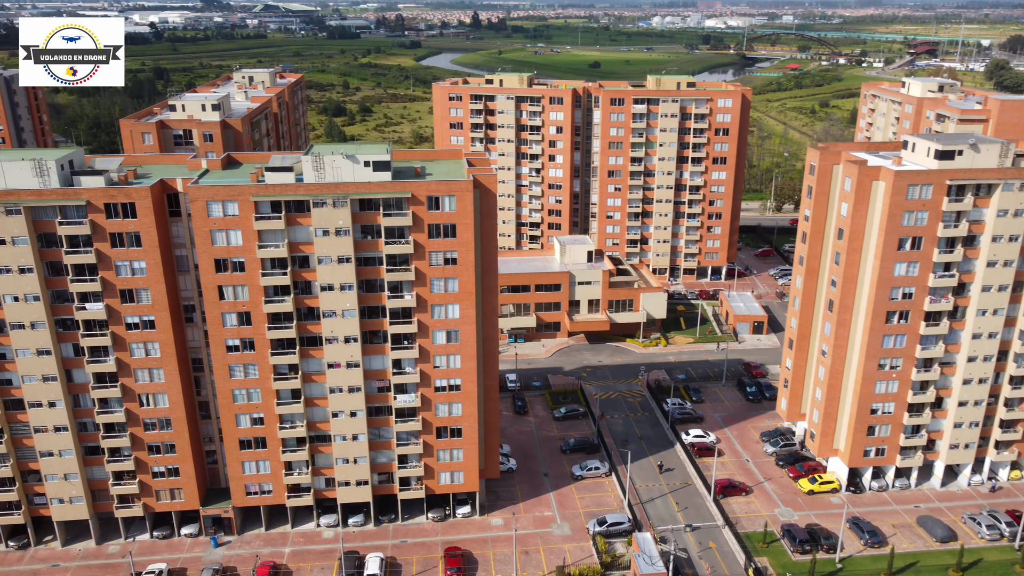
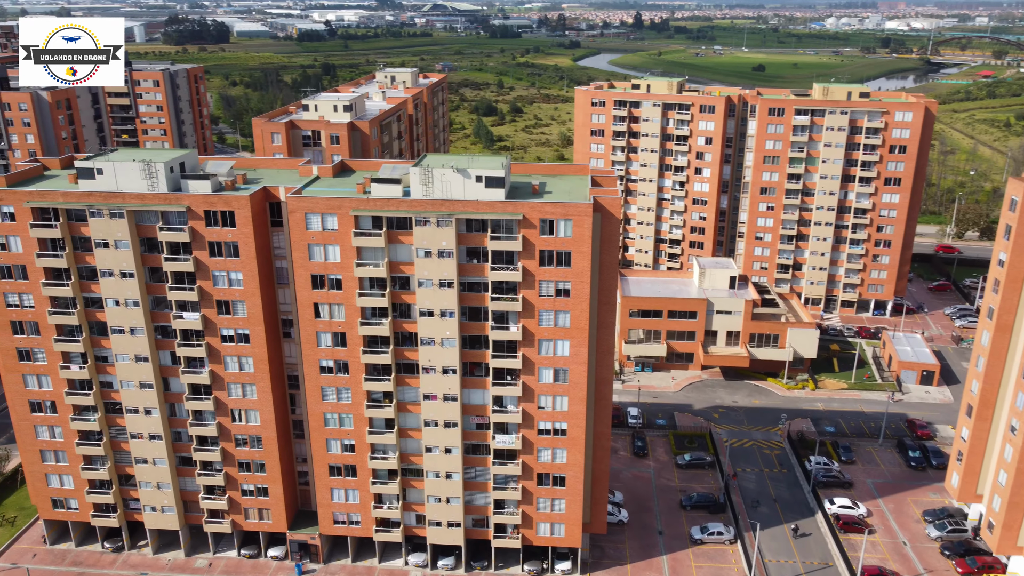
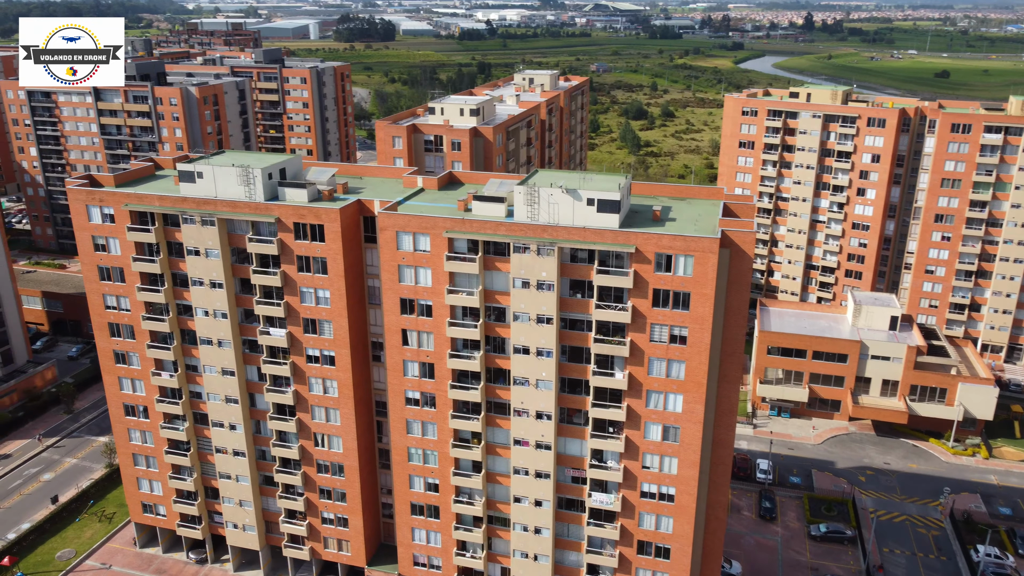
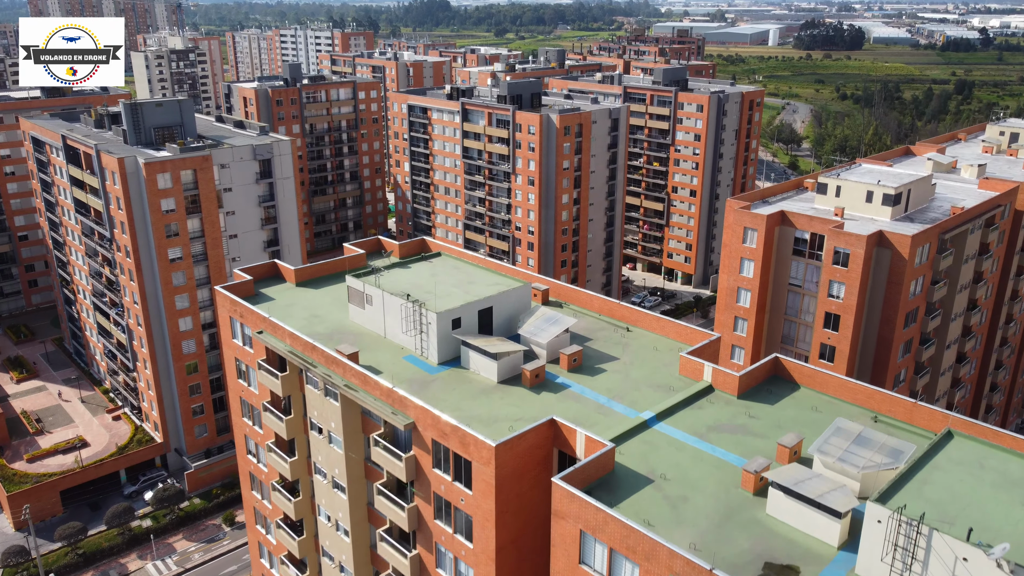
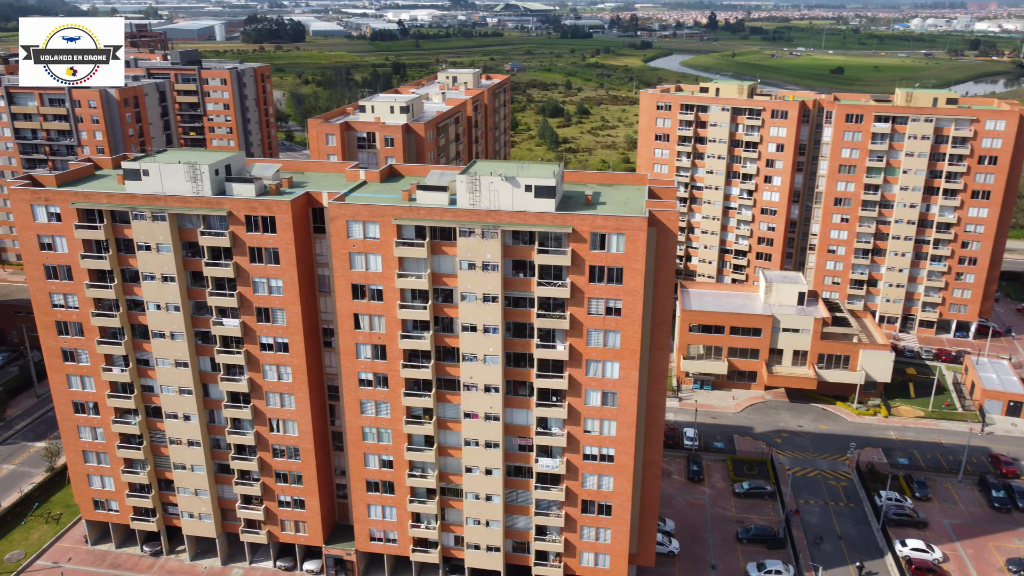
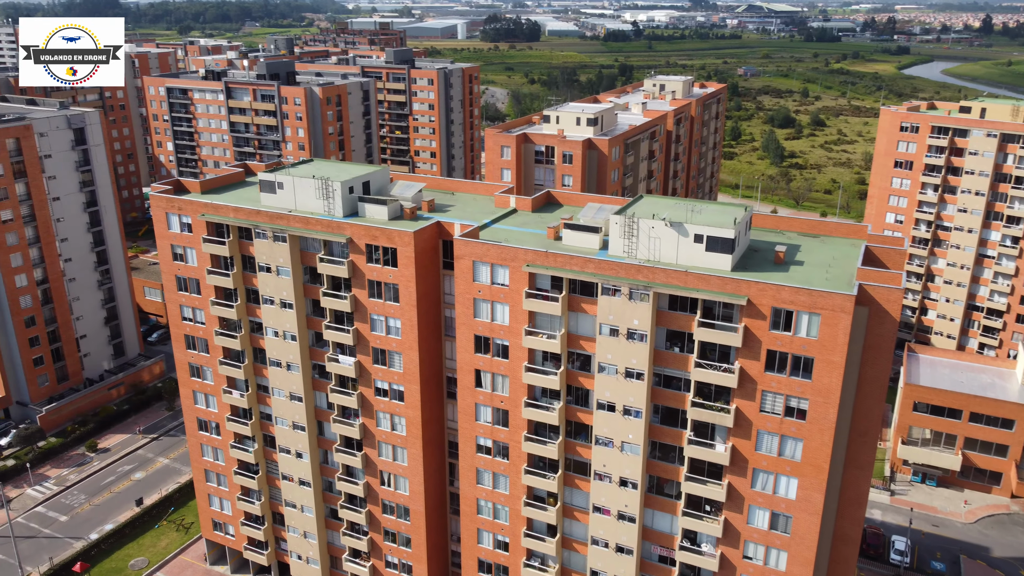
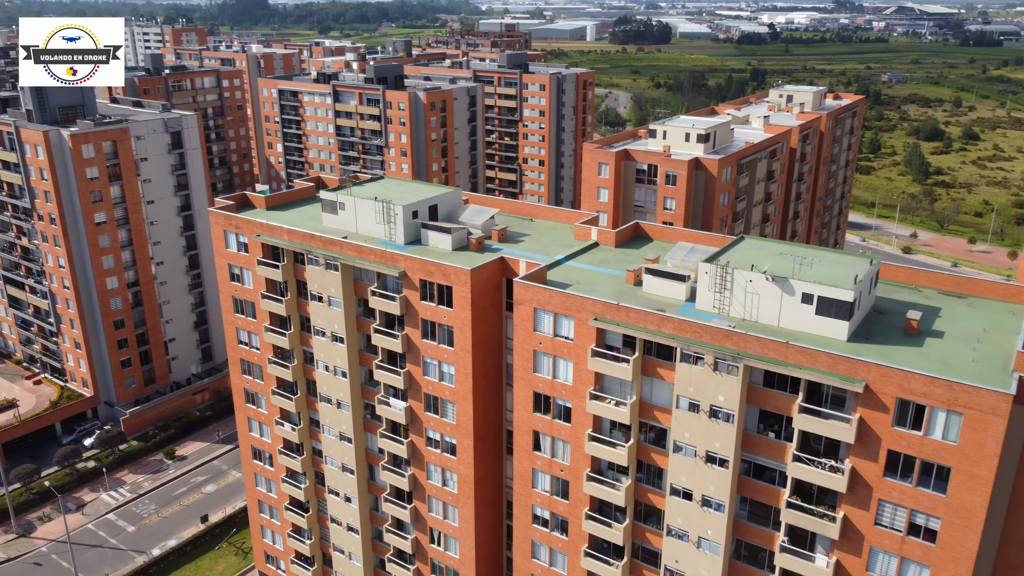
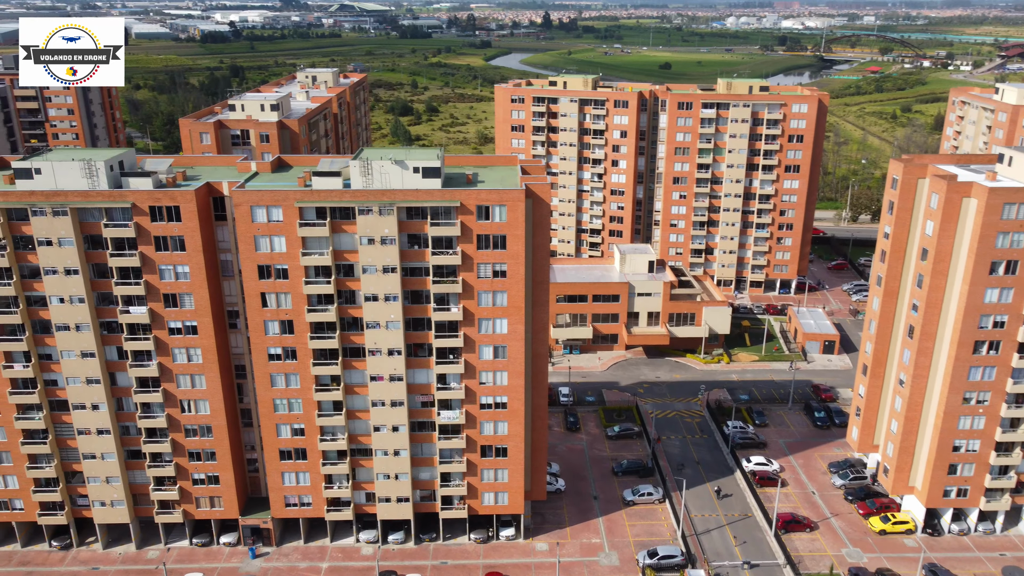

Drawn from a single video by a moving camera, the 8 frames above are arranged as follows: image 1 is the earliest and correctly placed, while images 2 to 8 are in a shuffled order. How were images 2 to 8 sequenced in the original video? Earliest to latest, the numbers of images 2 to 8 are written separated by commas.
8, 2, 5, 3, 6, 7, 4
